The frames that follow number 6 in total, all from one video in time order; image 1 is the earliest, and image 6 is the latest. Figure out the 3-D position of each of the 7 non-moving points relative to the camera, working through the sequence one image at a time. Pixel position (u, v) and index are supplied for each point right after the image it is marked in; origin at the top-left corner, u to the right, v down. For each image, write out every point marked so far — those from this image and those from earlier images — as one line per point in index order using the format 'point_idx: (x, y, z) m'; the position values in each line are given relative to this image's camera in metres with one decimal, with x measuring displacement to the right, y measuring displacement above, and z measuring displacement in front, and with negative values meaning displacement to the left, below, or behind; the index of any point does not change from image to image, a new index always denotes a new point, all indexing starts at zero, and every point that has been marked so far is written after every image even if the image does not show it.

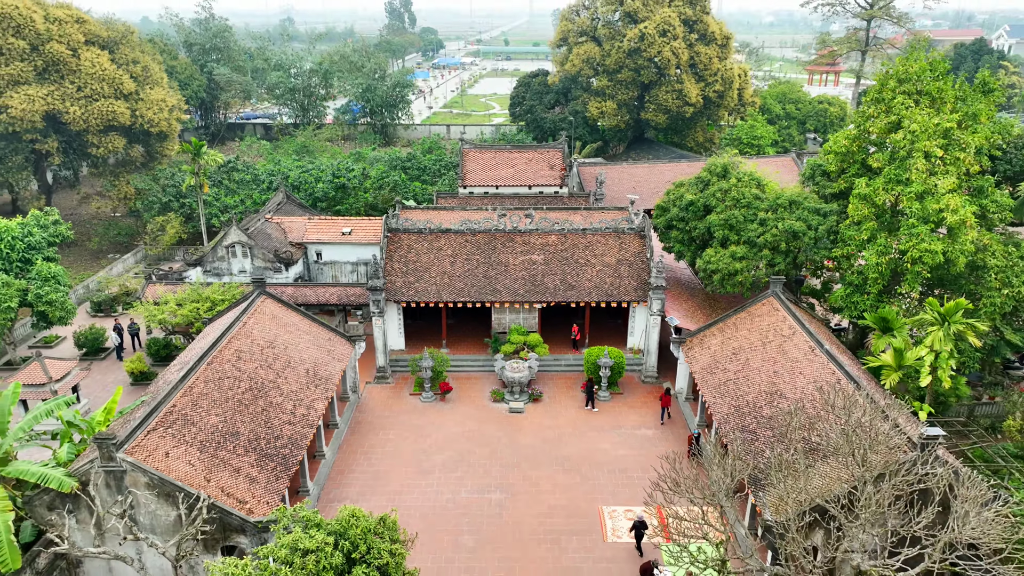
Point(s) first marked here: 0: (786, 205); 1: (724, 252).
0: (+6.3, +1.9, +16.2) m
1: (+4.9, +0.8, +16.4) m
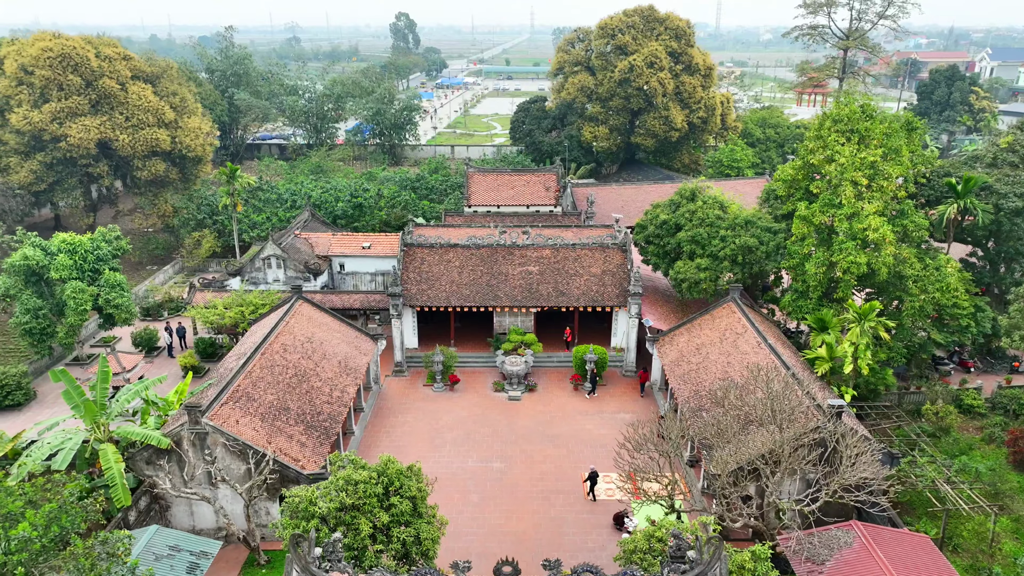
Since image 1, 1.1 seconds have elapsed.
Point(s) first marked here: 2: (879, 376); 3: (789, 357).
0: (+6.3, +1.7, +19.2) m
1: (+4.9, +0.6, +19.3) m
2: (+8.8, -2.1, +16.3) m
3: (+6.2, -1.5, +15.7) m
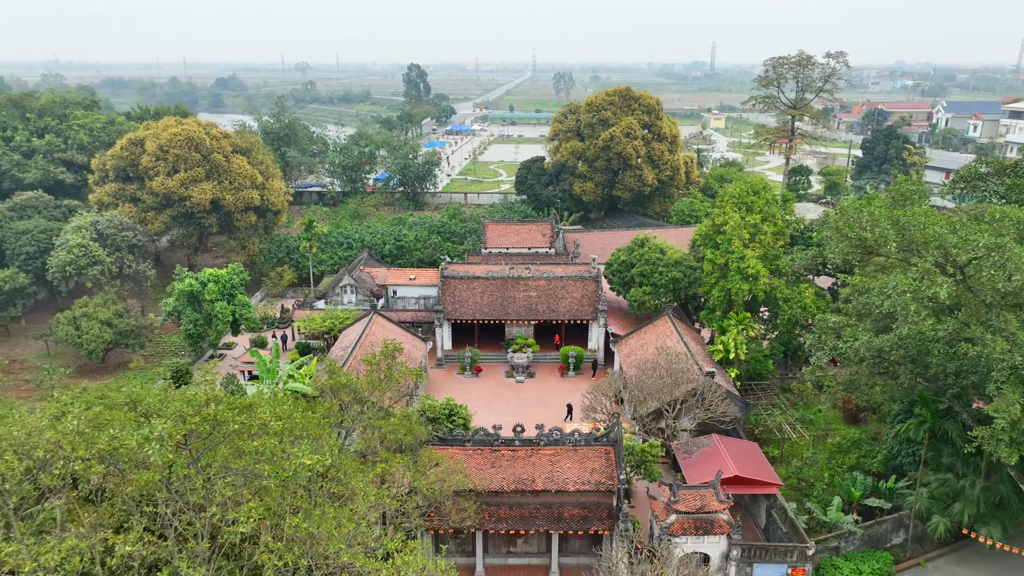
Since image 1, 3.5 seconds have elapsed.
0: (+6.5, +0.9, +28.3) m
1: (+5.2, -0.1, +28.4) m
2: (+9.0, -2.7, +25.2) m
3: (+6.5, -2.1, +24.7) m
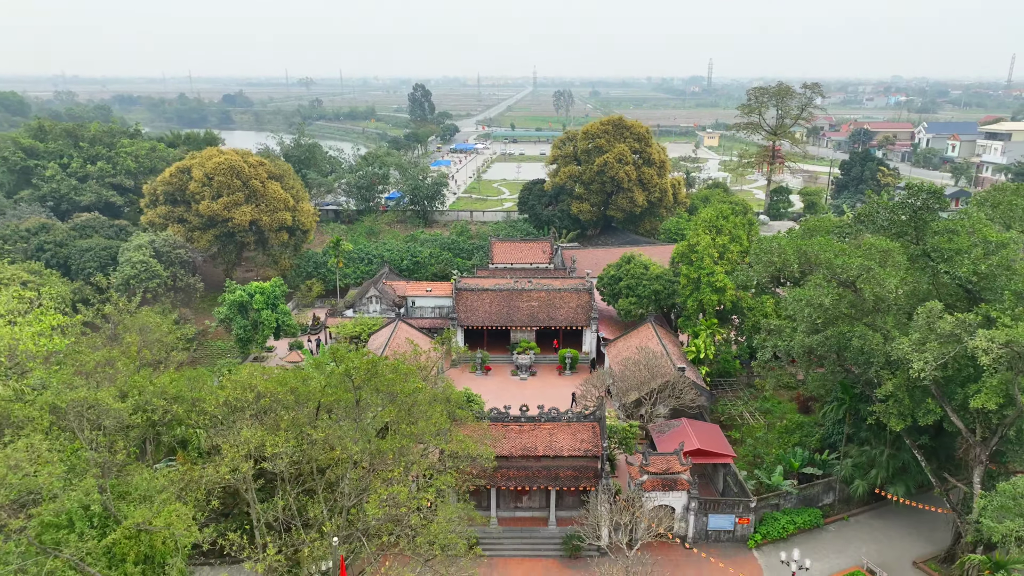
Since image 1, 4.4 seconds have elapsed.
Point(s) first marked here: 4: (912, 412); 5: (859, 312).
0: (+6.7, +0.4, +32.9) m
1: (+5.4, -0.6, +33.0) m
2: (+9.2, -3.2, +29.8) m
3: (+6.7, -2.6, +29.3) m
4: (+10.3, -3.2, +17.7) m
5: (+9.4, -0.7, +19.1) m
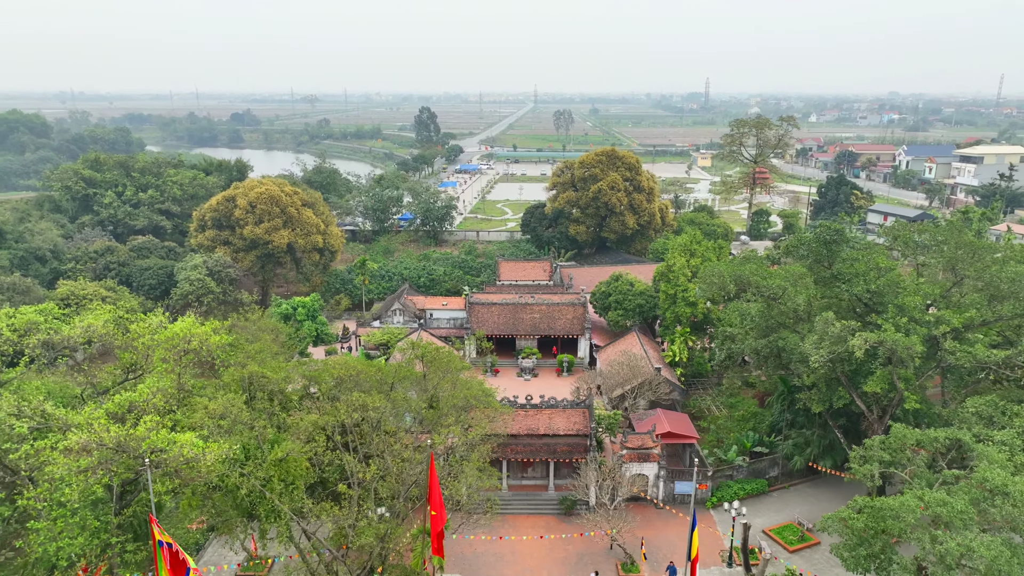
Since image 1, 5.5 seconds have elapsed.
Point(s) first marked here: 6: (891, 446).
0: (+7.0, -0.3, +38.6) m
1: (+5.7, -1.4, +38.7) m
2: (+9.5, -3.9, +35.4) m
3: (+7.0, -3.3, +34.9) m
4: (+10.6, -3.6, +23.3) m
5: (+9.6, -1.2, +24.8) m
6: (+10.3, -4.3, +19.0) m
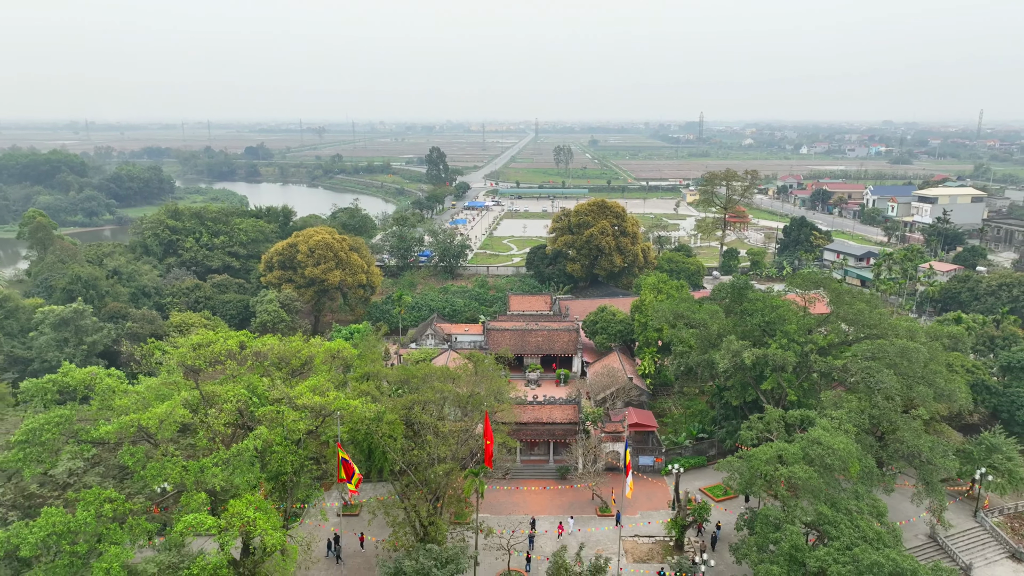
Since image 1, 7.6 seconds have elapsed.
0: (+7.6, -2.4, +49.6) m
1: (+6.3, -3.5, +49.7) m
2: (+10.1, -5.9, +46.3) m
3: (+7.6, -5.2, +45.8) m
4: (+11.2, -5.2, +34.2) m
5: (+10.2, -2.8, +35.8) m
6: (+10.9, -5.7, +29.9) m
